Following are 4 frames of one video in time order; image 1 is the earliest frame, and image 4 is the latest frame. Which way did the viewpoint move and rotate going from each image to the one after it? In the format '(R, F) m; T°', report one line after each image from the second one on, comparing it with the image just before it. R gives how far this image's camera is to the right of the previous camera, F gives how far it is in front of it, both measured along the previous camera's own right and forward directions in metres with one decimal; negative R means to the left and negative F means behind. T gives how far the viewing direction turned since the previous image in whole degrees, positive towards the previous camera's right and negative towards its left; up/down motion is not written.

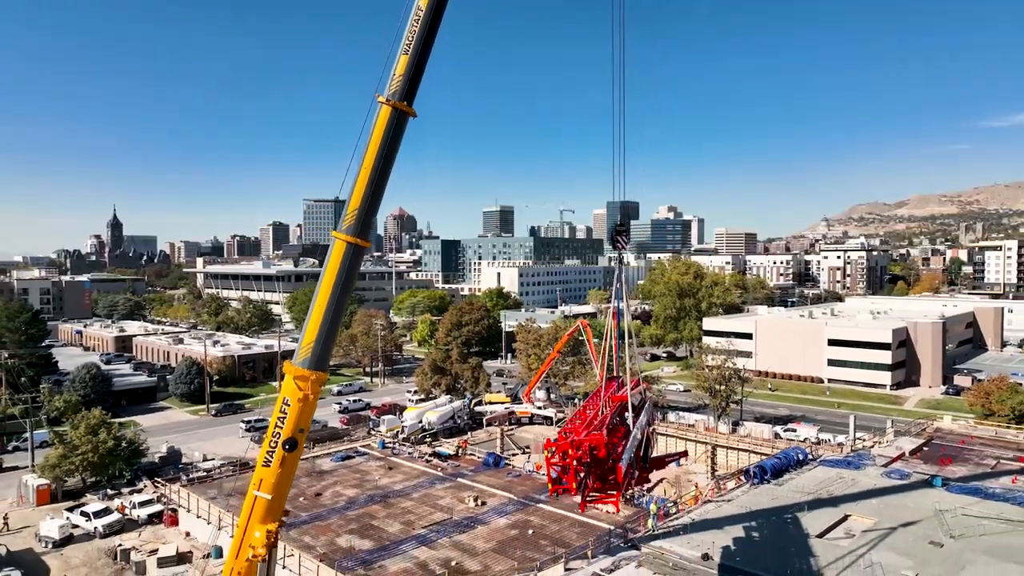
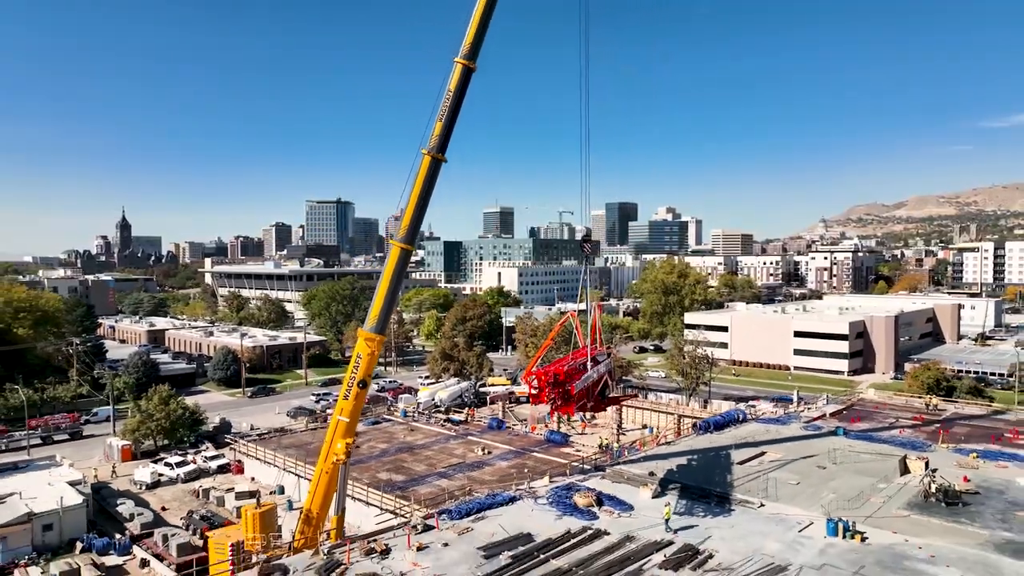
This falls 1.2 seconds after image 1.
(0.0, -2.8) m; 0°
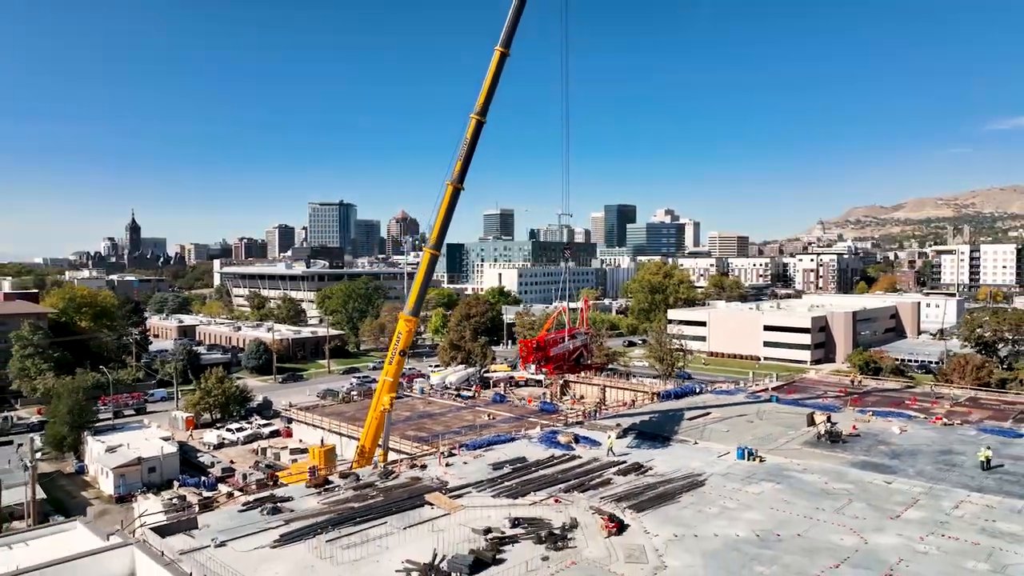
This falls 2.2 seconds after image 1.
(0.0, -3.1) m; 0°
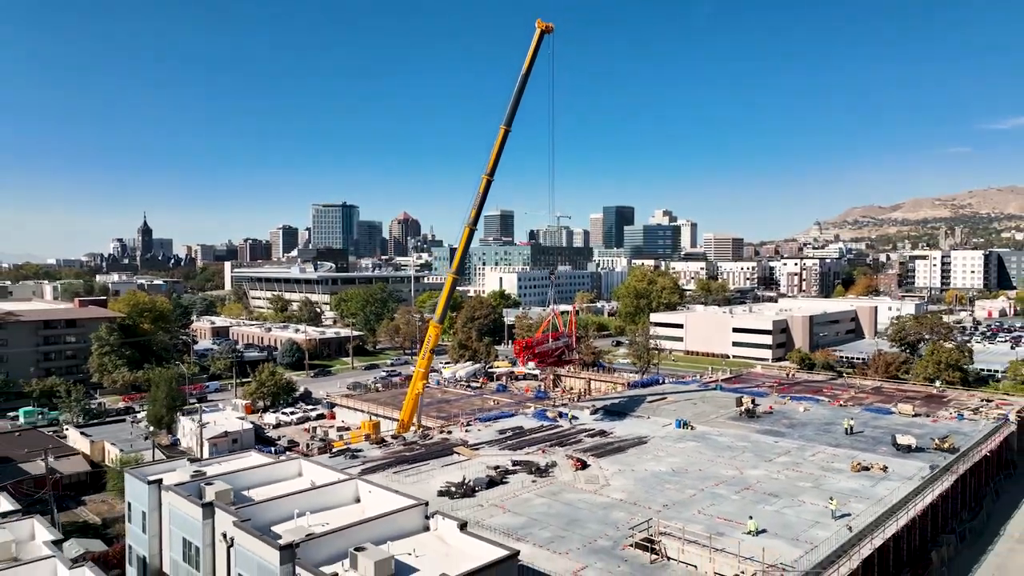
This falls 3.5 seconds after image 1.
(0.0, -4.2) m; 0°
